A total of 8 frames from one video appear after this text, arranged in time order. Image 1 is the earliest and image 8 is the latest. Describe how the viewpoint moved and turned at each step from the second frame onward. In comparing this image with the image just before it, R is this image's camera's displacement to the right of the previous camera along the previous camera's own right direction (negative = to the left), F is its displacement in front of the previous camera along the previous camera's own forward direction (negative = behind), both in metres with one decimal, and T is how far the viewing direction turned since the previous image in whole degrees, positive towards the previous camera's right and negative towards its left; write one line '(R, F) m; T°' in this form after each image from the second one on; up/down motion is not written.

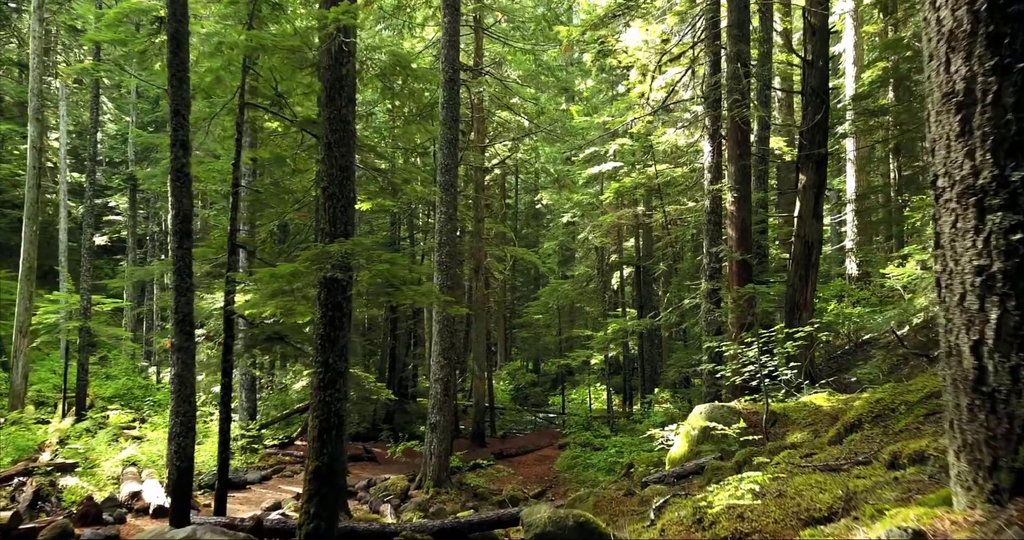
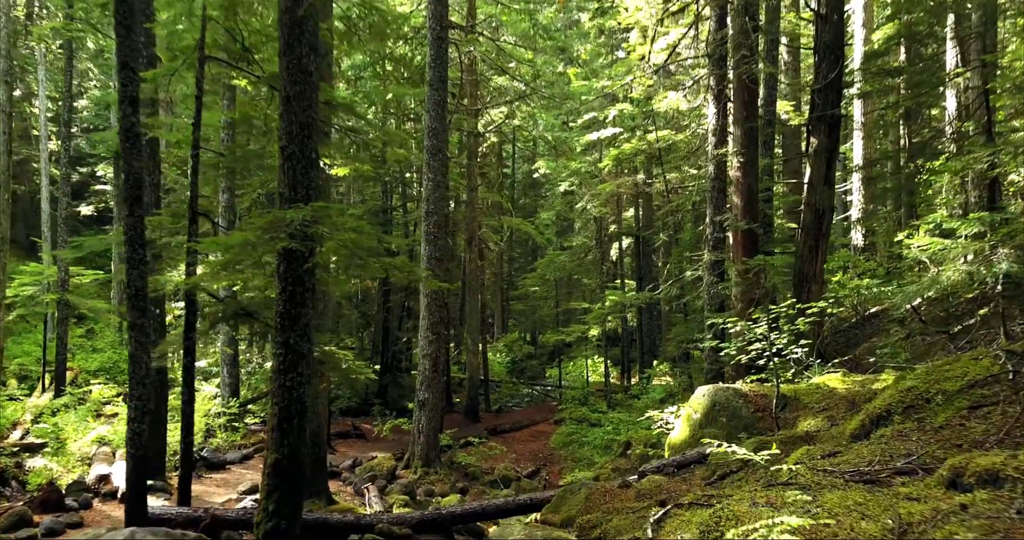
(+0.1, +0.6) m; 0°
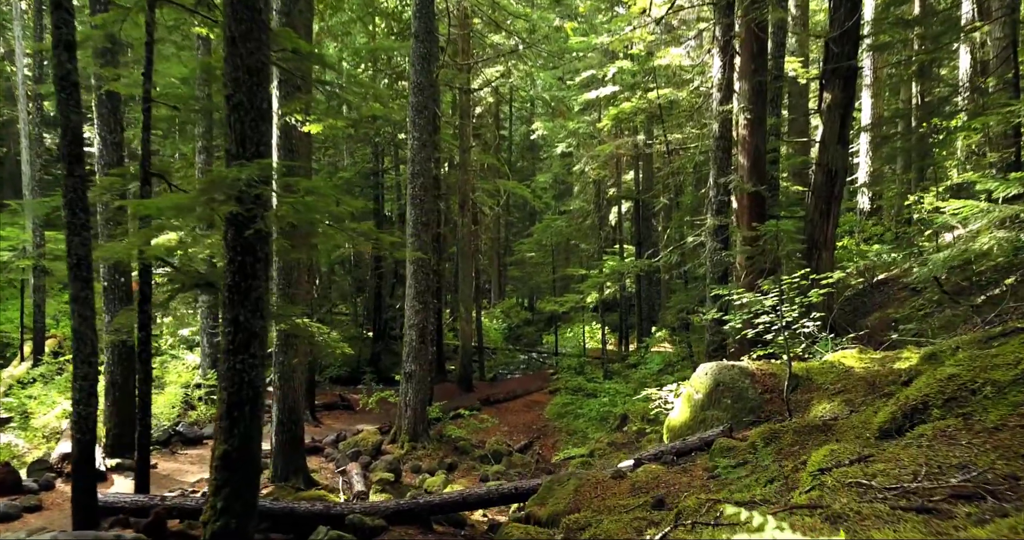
(+0.1, +0.6) m; 0°
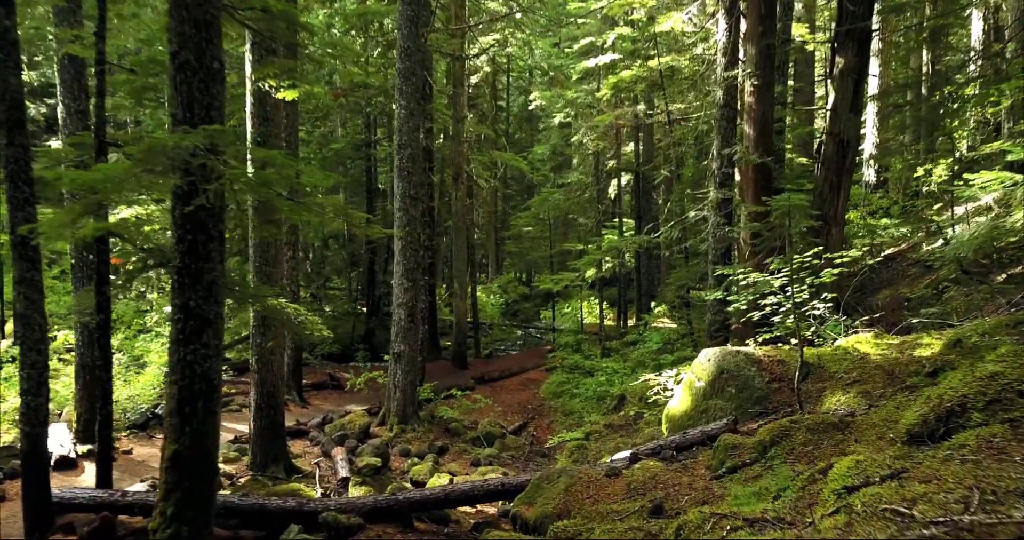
(+0.1, +0.5) m; 0°
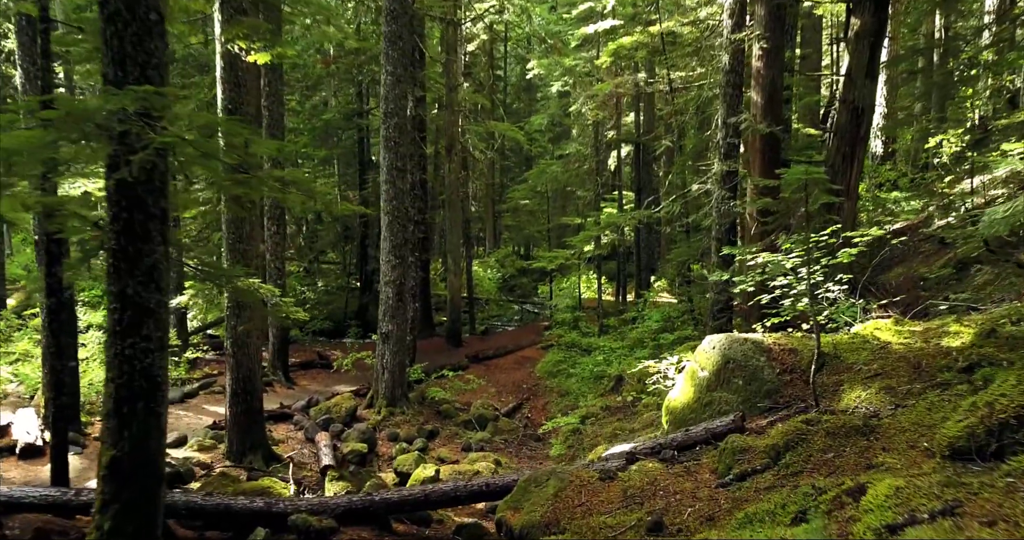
(+0.1, +0.5) m; 0°
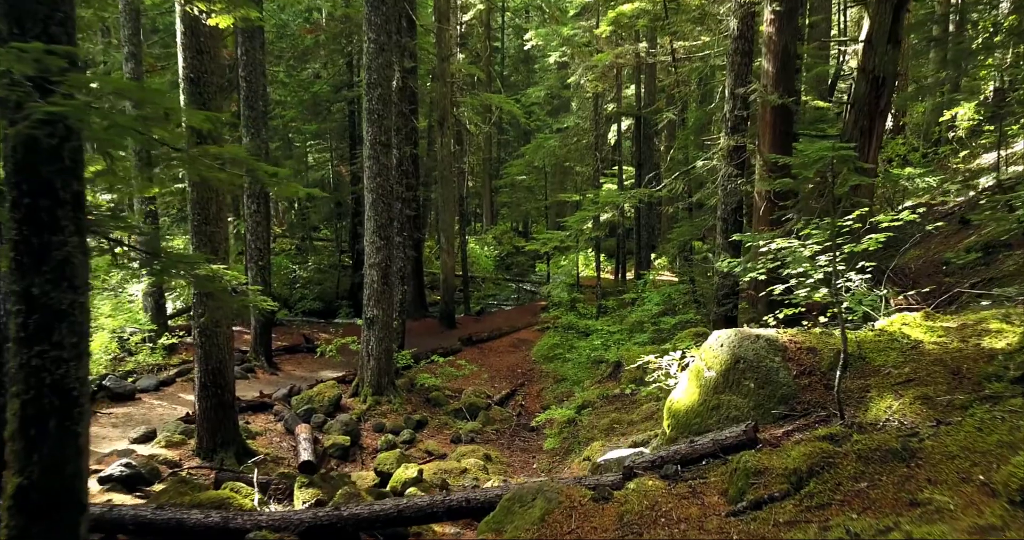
(+0.1, +0.5) m; 0°
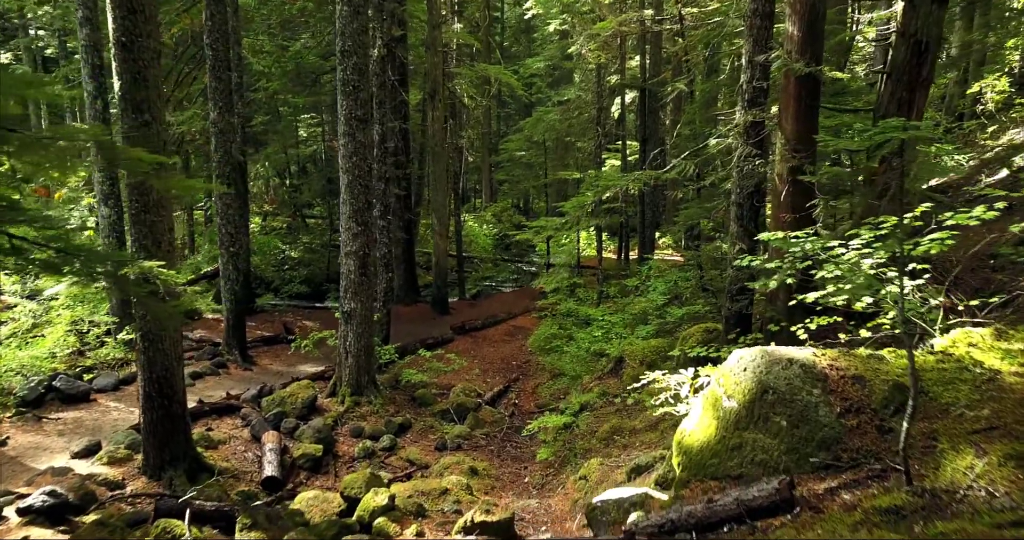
(+0.1, +0.9) m; 0°
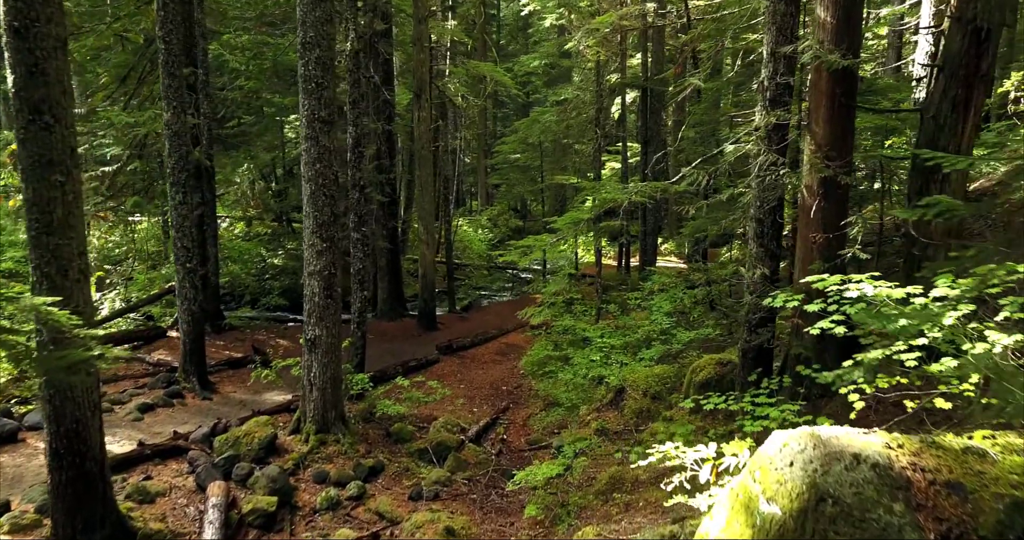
(+0.1, +1.0) m; 0°
